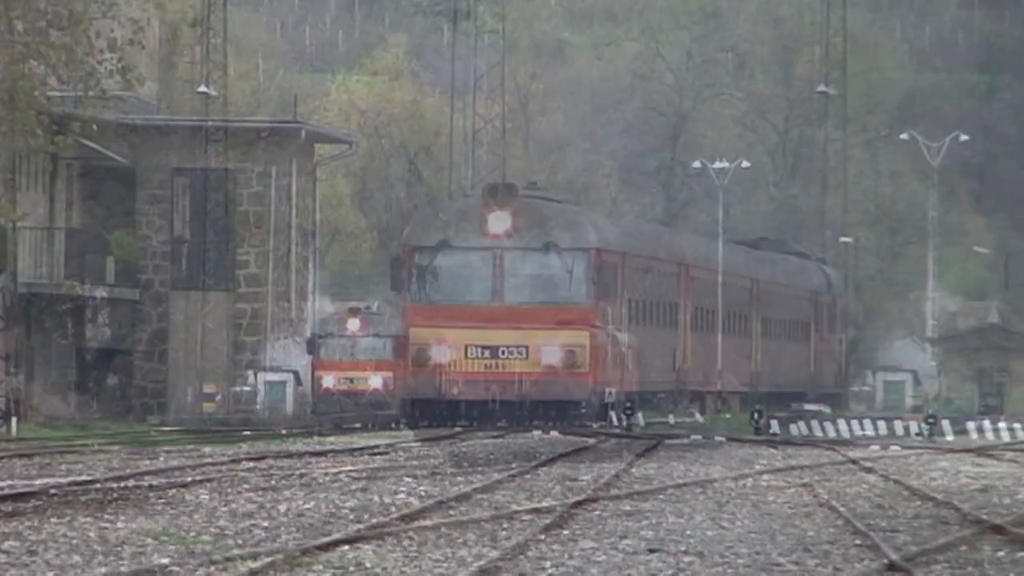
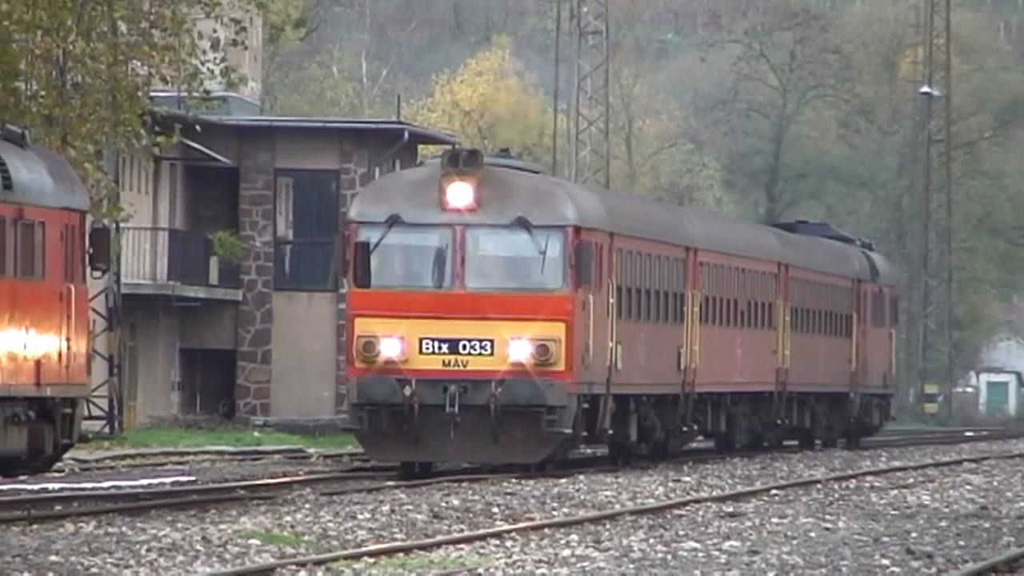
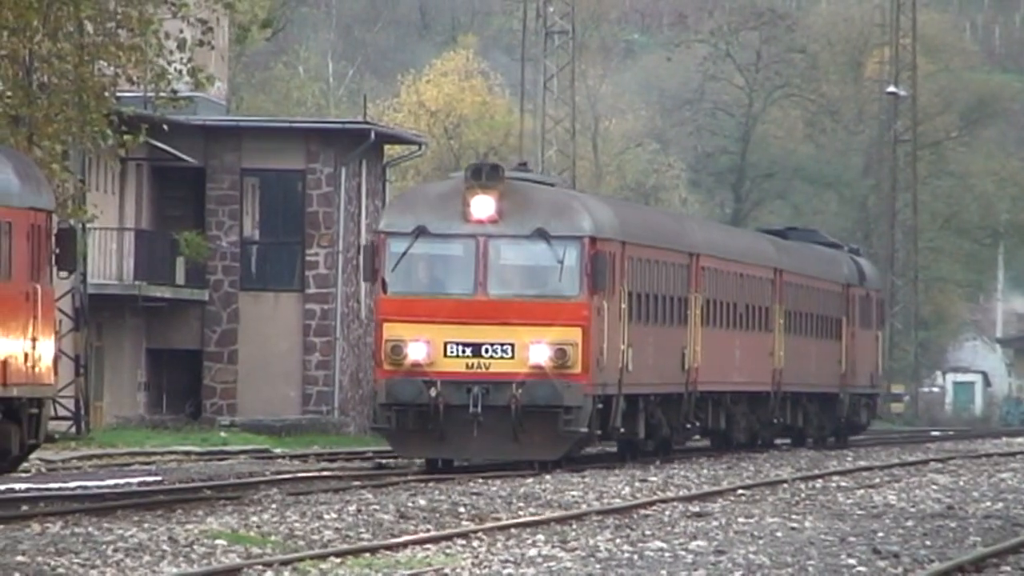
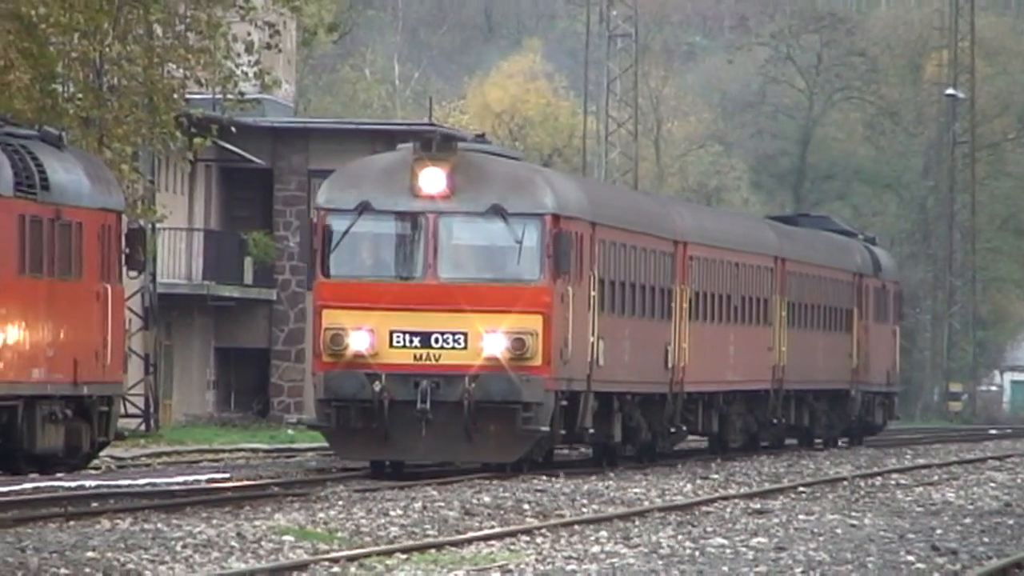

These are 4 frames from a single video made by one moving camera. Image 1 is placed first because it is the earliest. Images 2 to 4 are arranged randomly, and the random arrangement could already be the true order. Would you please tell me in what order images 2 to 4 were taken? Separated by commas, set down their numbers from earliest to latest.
3, 2, 4
